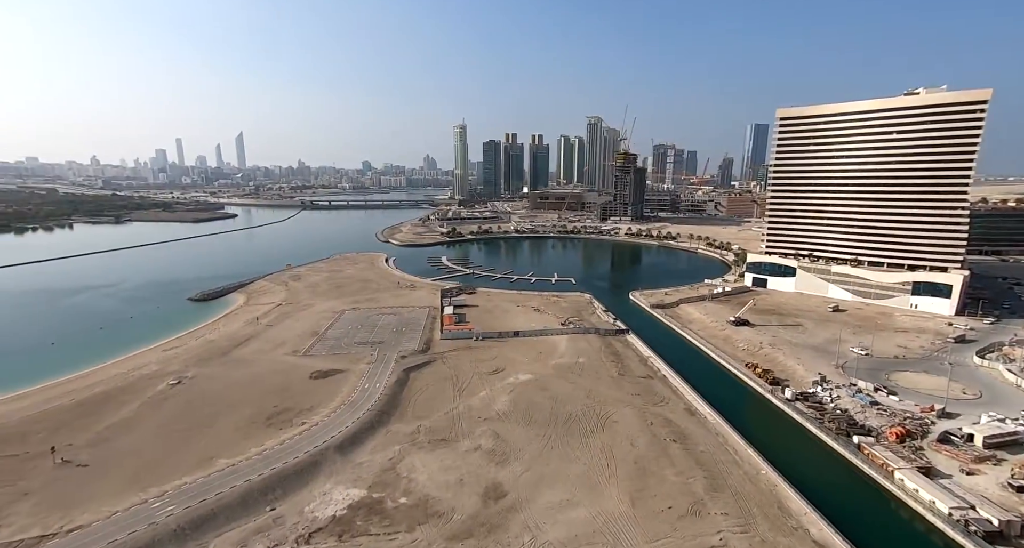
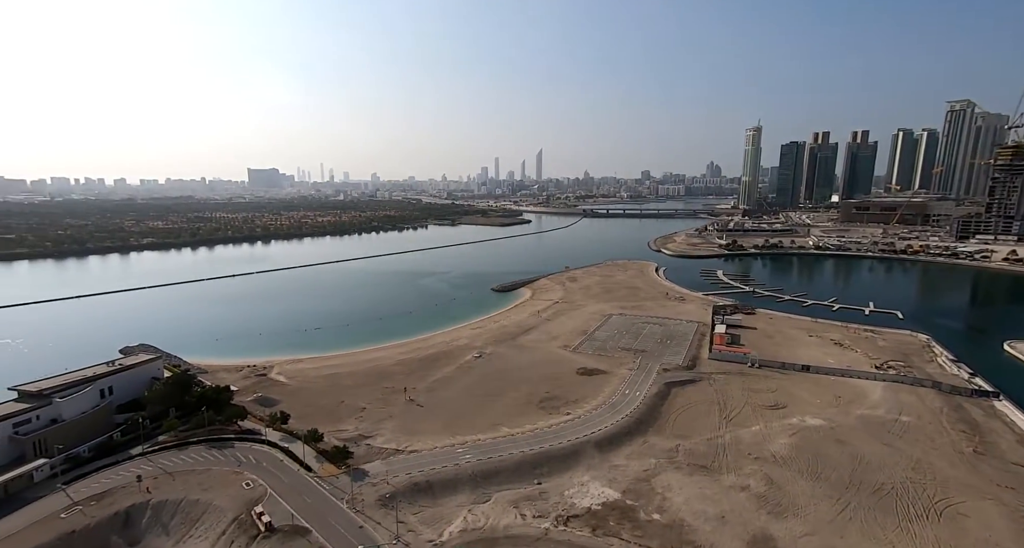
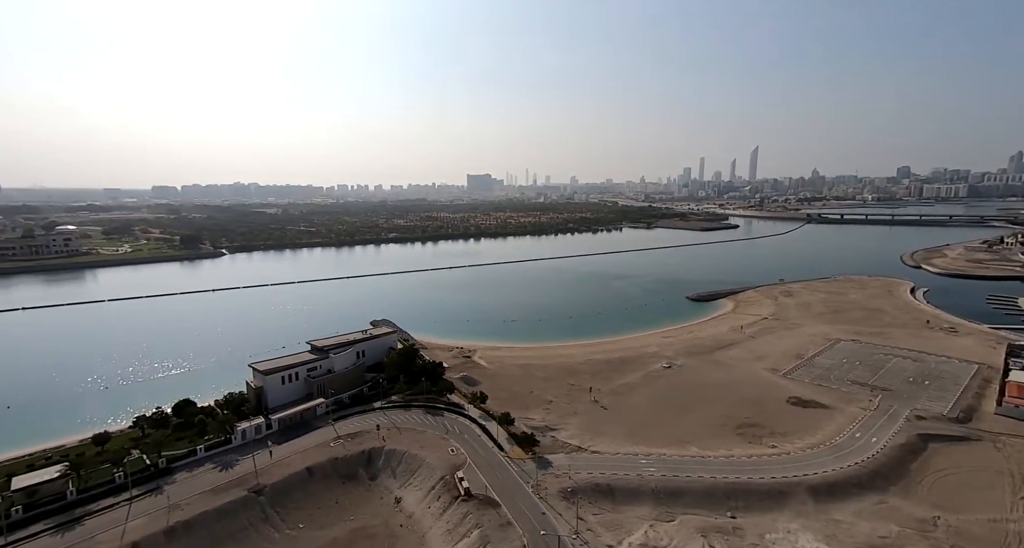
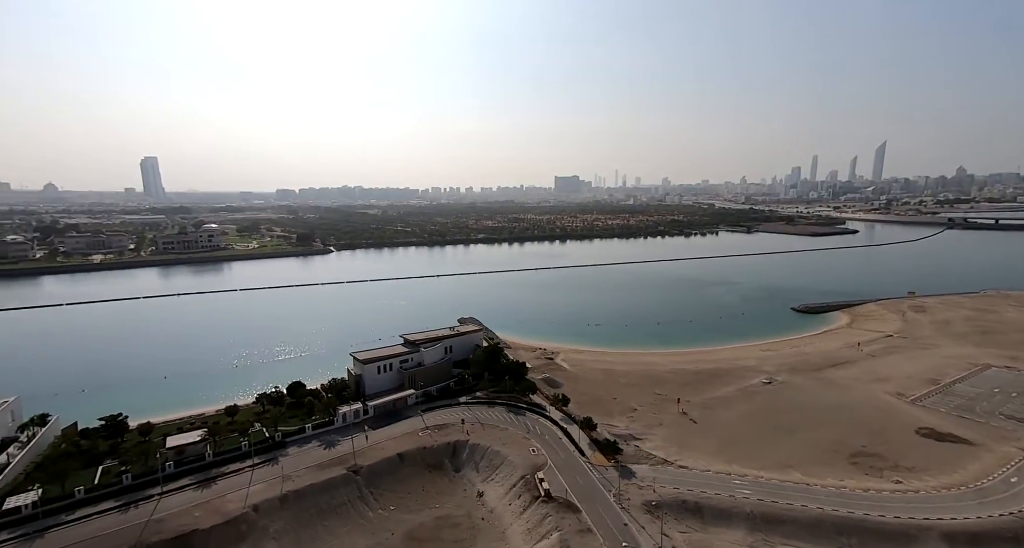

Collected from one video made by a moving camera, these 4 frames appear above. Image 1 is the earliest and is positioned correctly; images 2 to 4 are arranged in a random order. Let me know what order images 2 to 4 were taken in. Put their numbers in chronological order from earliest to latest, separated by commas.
2, 3, 4
